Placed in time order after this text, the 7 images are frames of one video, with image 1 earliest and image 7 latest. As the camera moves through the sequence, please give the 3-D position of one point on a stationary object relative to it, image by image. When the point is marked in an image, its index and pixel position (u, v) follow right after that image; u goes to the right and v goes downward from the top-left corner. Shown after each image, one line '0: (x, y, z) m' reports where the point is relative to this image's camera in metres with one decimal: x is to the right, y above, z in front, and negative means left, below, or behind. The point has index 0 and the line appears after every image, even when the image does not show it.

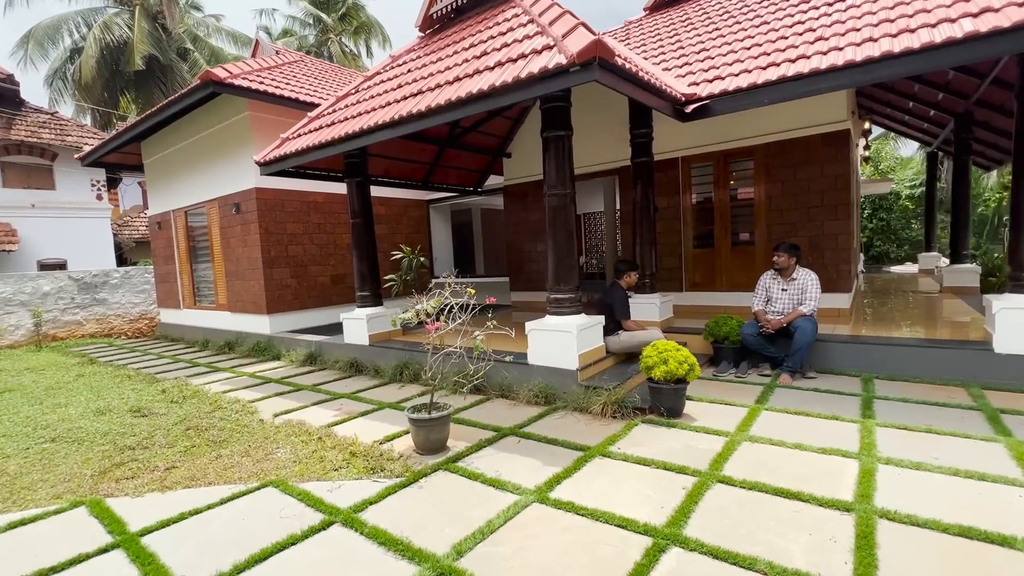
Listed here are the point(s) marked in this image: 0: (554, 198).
0: (+0.4, +0.8, +4.2) m
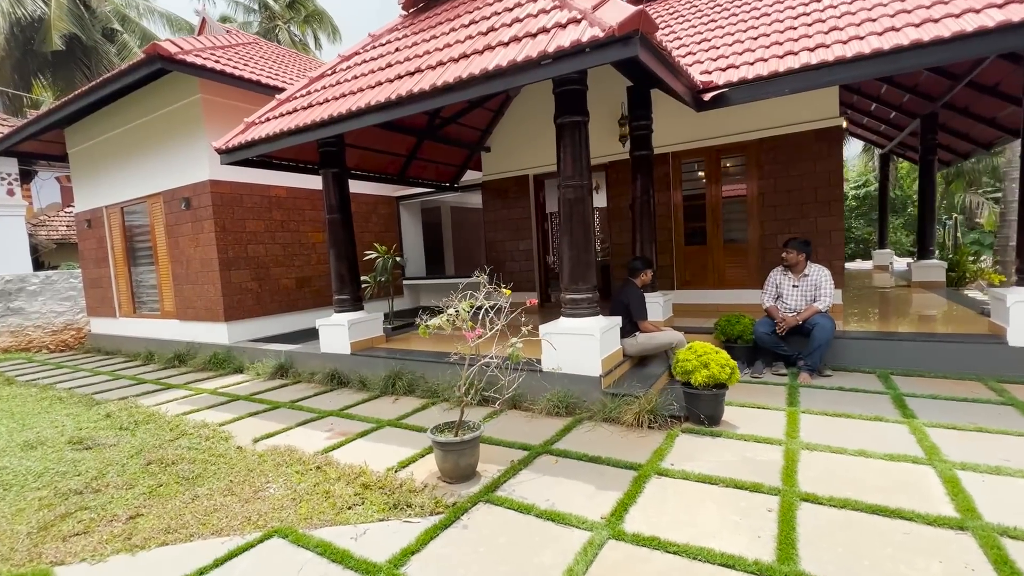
0: (+0.5, +0.8, +3.8) m
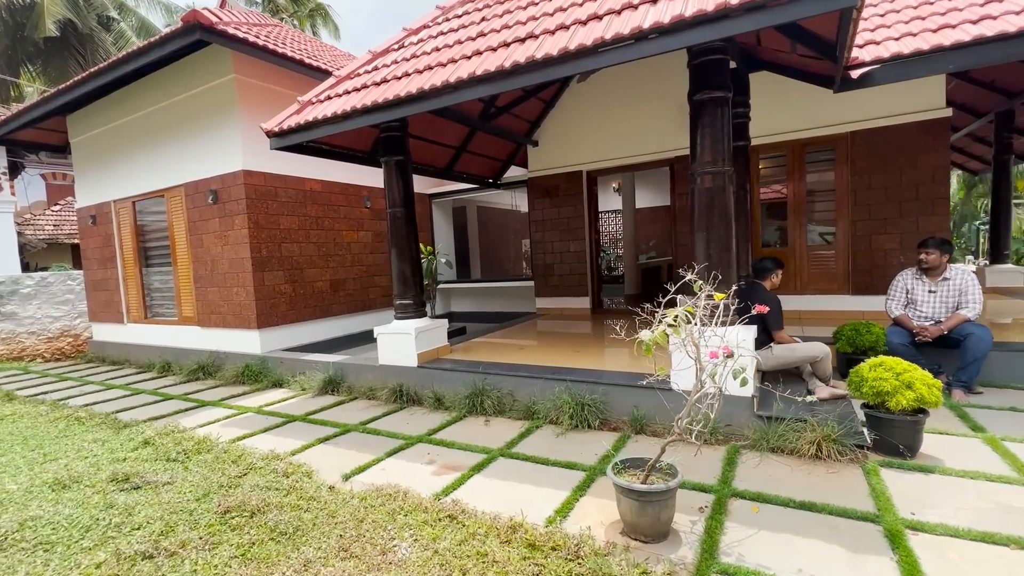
0: (+1.3, +0.8, +3.3) m
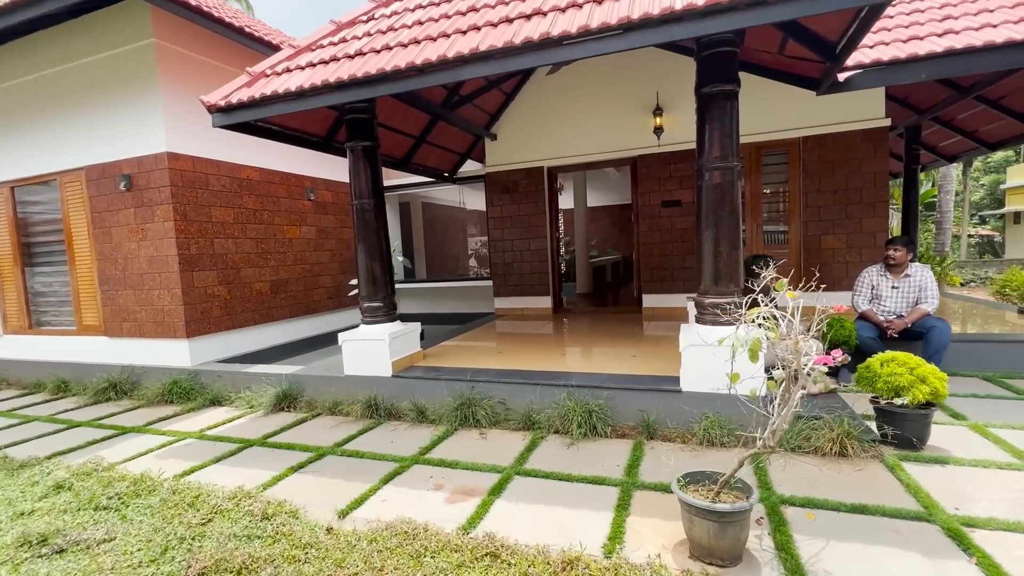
0: (+1.4, +0.8, +3.2) m
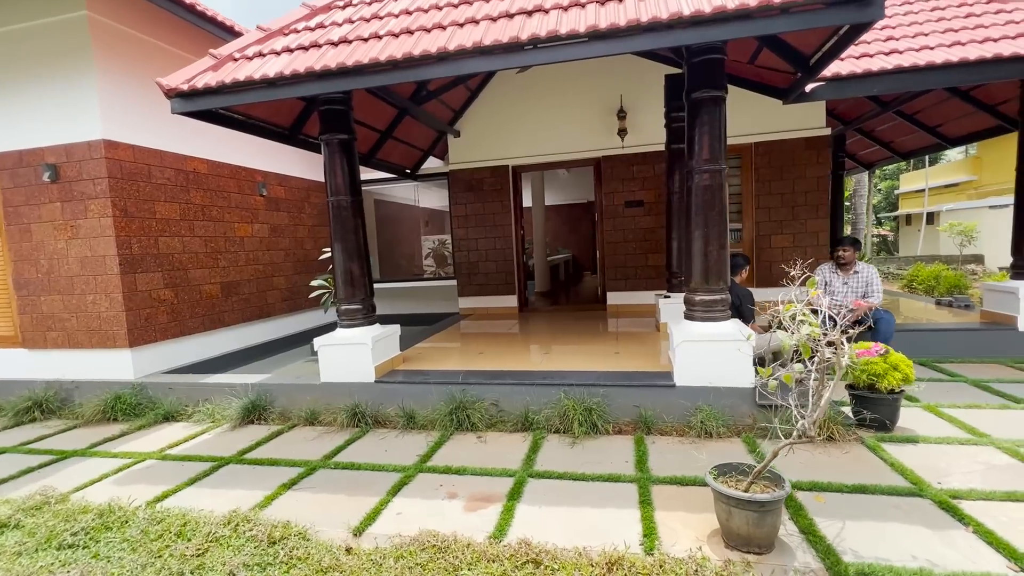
0: (+1.4, +0.8, +3.3) m
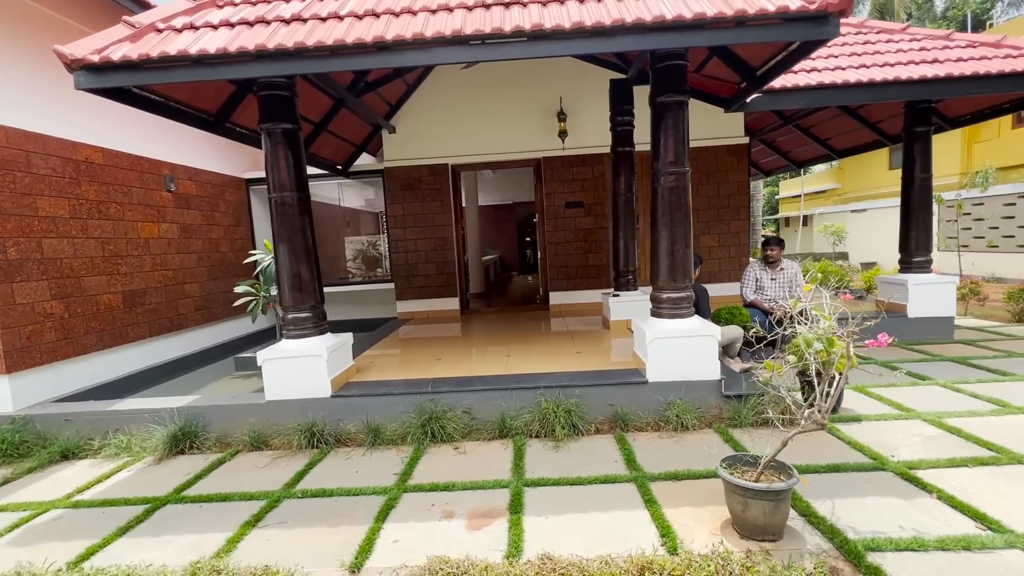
0: (+1.2, +0.8, +3.5) m
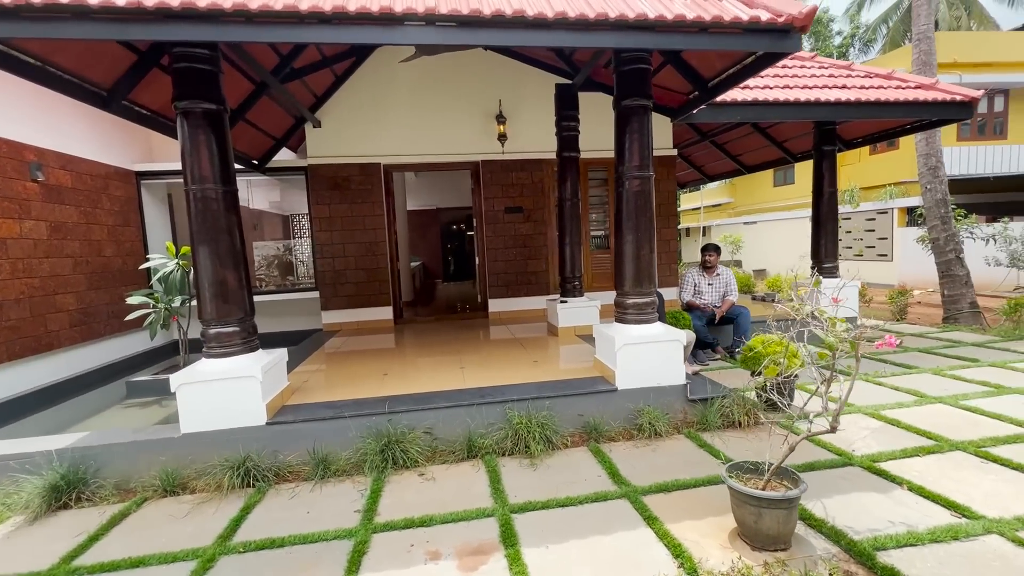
0: (+0.9, +0.8, +3.4) m
